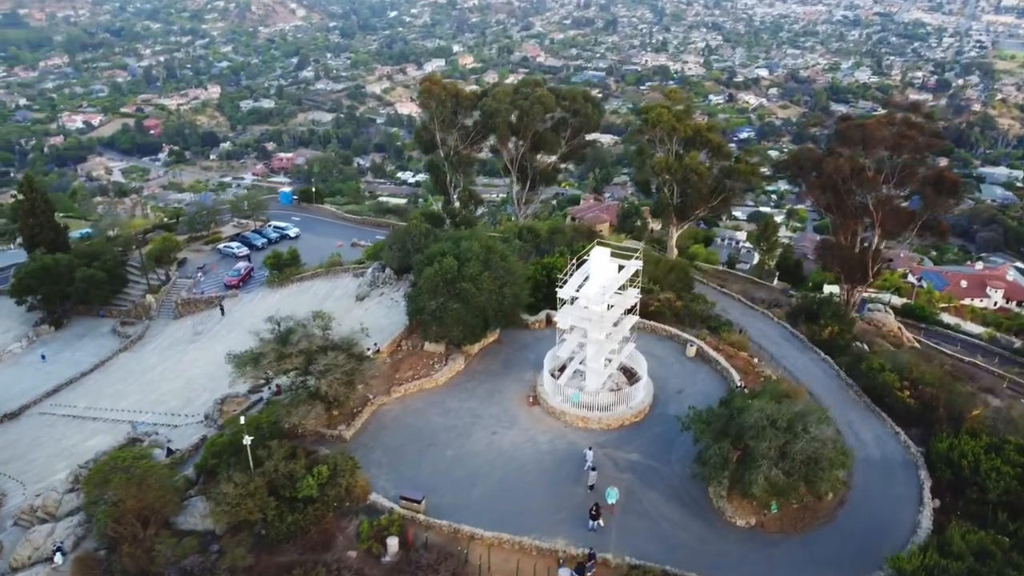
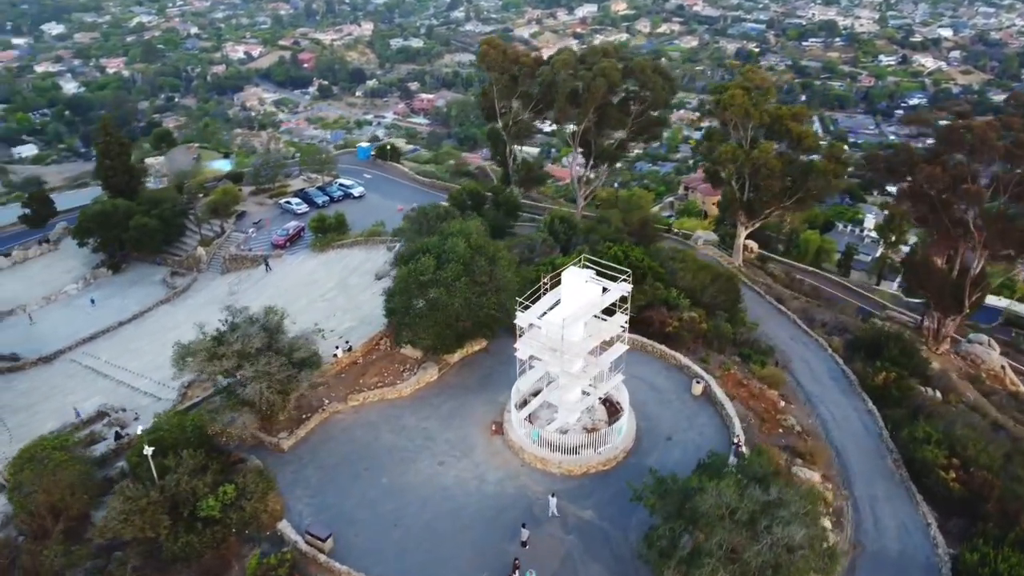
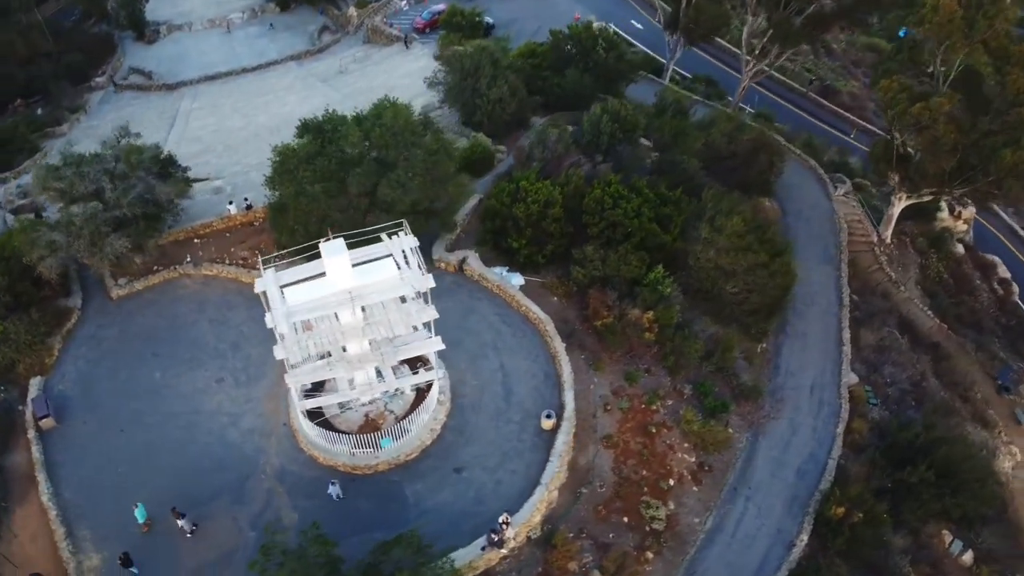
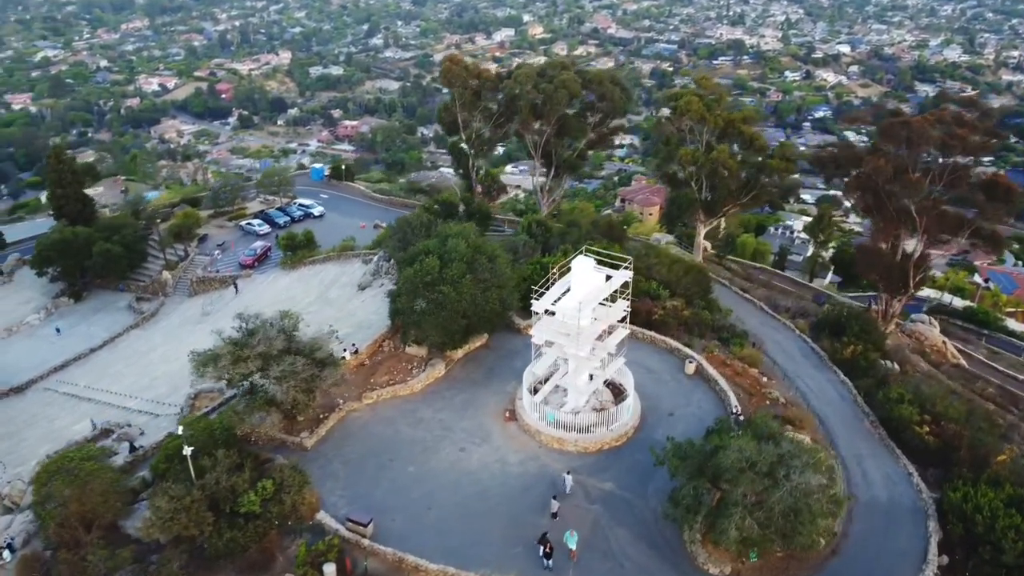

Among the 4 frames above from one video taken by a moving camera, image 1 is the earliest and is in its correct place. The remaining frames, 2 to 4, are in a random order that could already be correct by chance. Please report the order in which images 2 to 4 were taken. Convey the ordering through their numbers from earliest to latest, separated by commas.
4, 2, 3
